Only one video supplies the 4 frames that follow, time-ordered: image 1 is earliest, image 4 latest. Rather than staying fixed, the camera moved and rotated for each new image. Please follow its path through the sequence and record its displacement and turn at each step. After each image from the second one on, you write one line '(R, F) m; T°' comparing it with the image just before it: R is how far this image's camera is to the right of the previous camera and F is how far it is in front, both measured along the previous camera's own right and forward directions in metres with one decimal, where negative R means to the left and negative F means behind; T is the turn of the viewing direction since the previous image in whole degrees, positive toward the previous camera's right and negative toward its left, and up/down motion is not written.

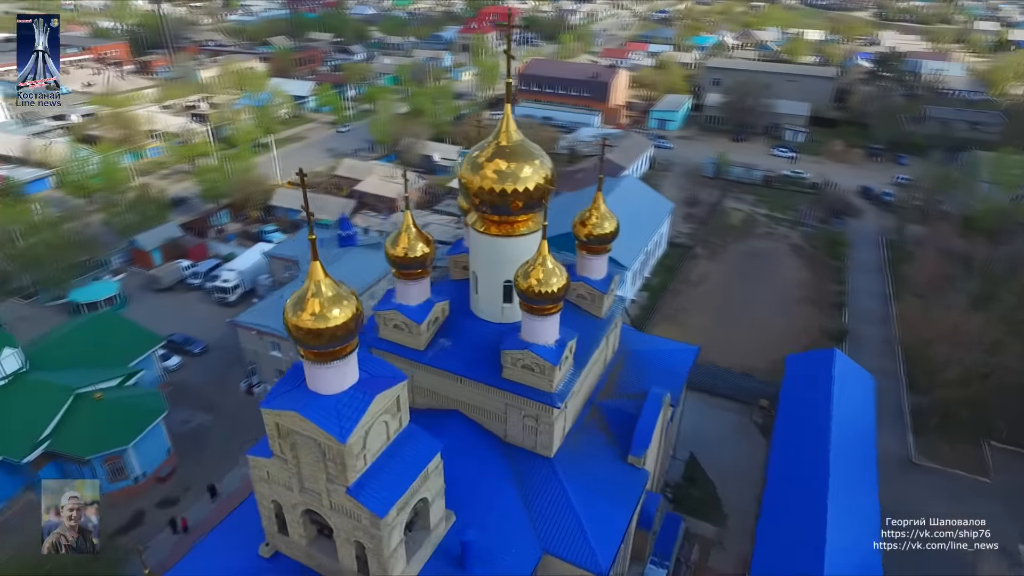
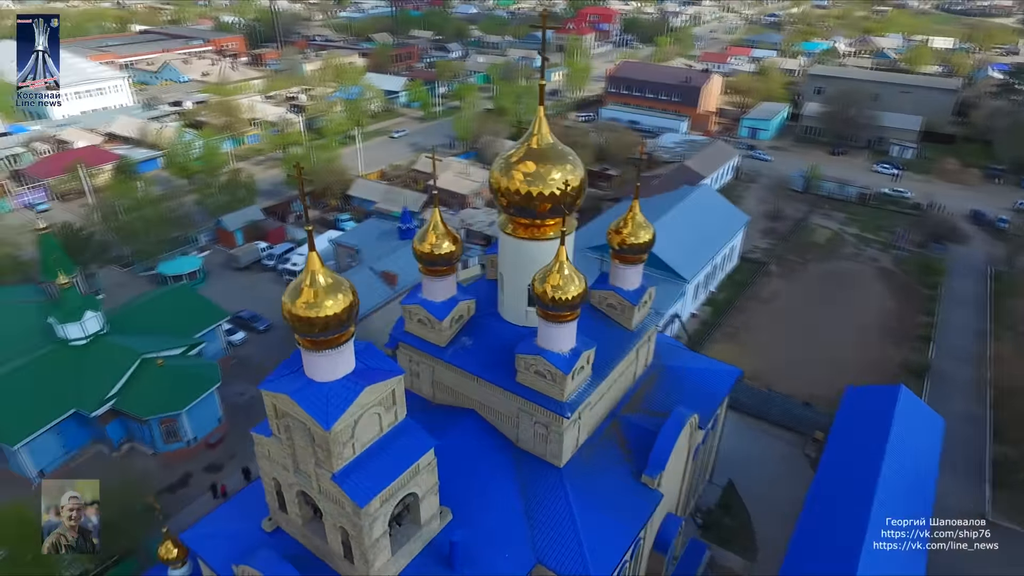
(+1.3, +0.2) m; -8°
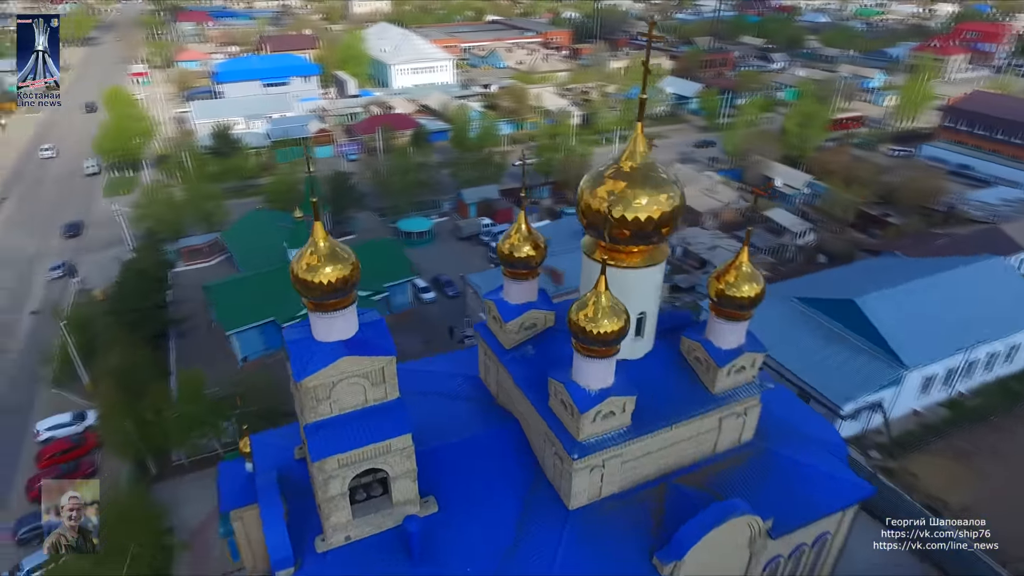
(+4.3, +1.4) m; -26°
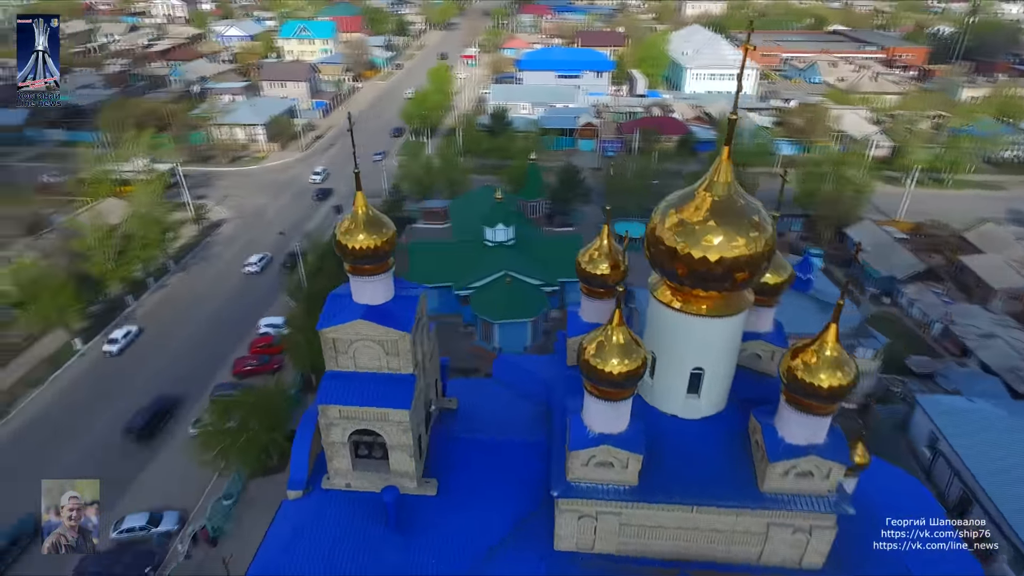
(+4.2, +1.5) m; -26°
